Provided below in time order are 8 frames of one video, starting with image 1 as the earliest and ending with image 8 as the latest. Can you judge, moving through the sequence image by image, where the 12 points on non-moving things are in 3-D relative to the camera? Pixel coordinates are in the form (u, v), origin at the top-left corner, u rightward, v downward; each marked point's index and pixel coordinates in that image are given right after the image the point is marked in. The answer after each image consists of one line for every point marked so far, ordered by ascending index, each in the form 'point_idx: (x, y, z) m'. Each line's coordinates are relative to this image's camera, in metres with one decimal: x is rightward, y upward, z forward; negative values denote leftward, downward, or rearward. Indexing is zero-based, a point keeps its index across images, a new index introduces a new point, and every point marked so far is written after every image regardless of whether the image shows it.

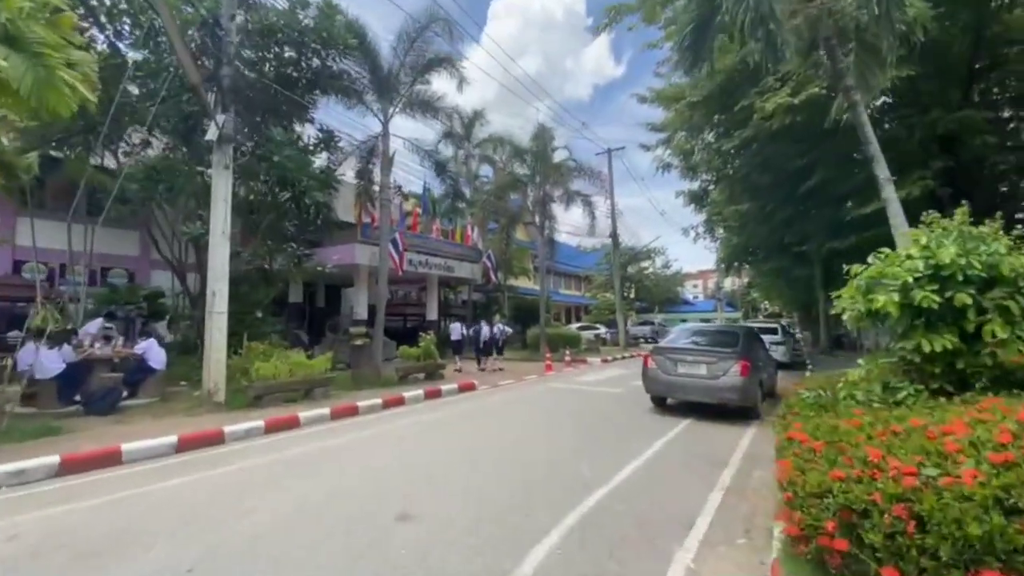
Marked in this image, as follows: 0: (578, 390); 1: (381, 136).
0: (+2.0, -3.0, +13.7) m
1: (-4.4, +5.3, +15.8) m
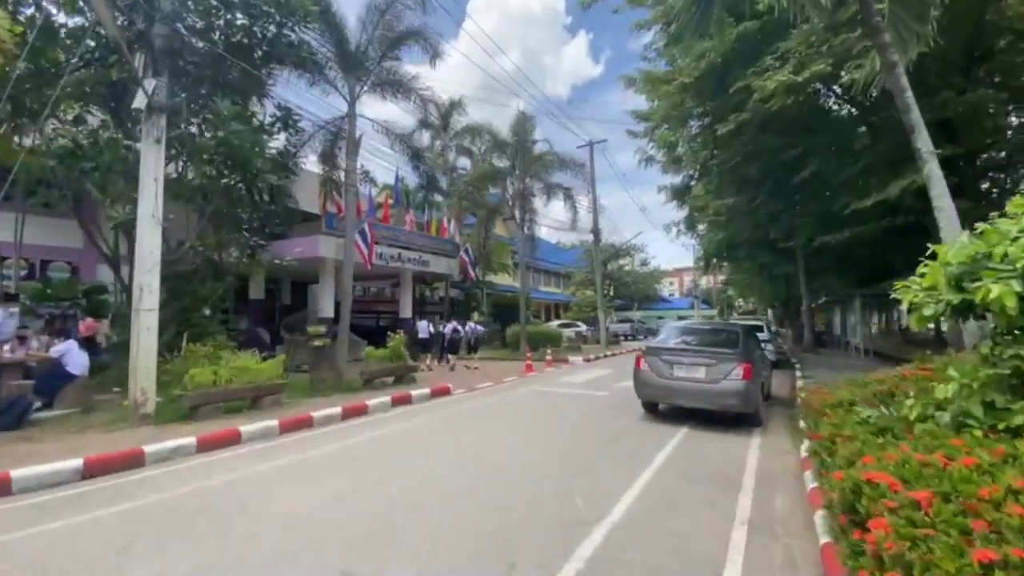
0: (+1.4, -2.9, +12.7) m
1: (-5.1, +5.4, +14.5) m
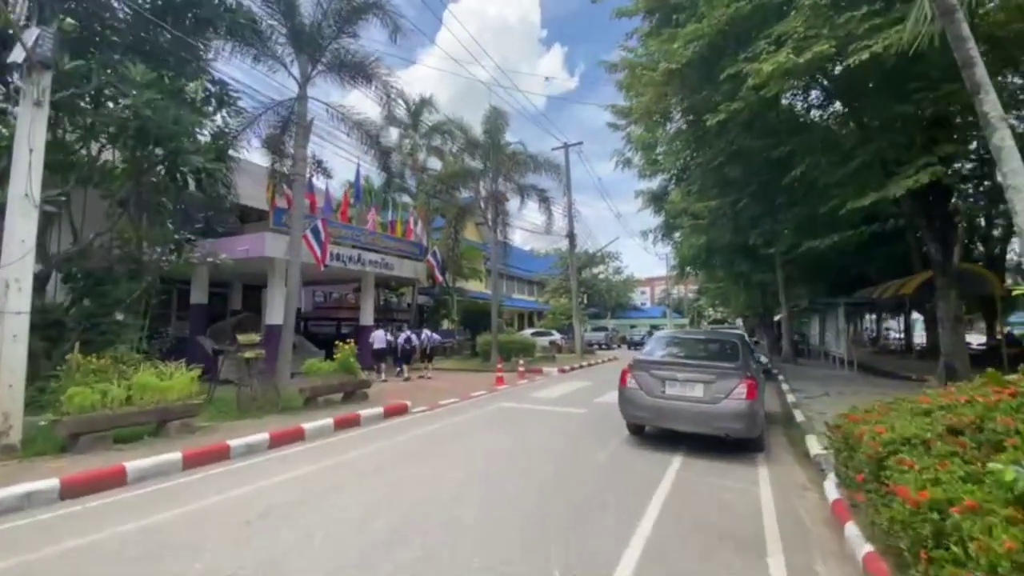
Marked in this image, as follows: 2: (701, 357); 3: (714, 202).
0: (+0.6, -3.0, +11.3) m
1: (-5.9, +5.3, +12.9) m
2: (+3.5, -1.3, +8.5) m
3: (+7.4, +3.2, +17.0) m
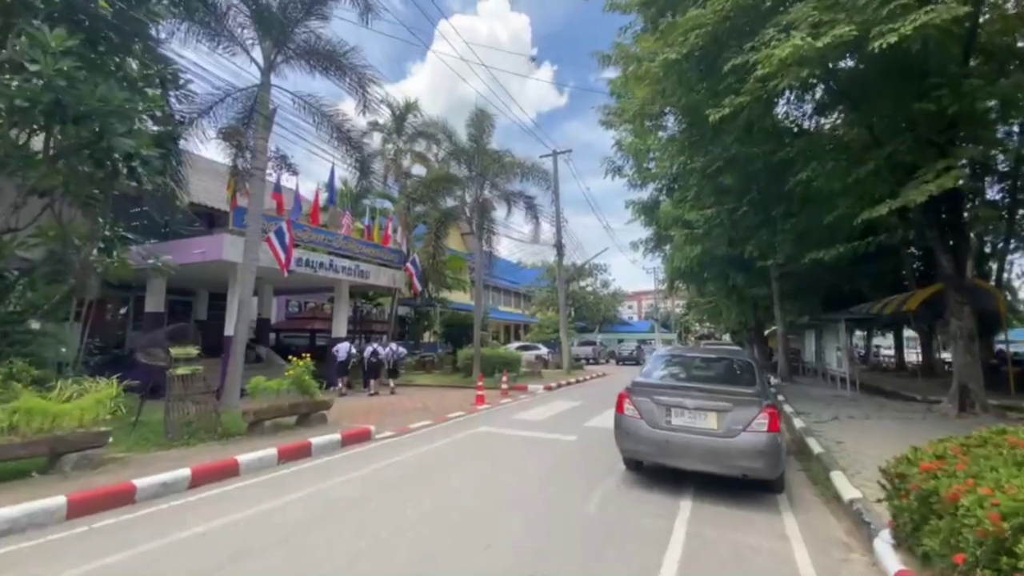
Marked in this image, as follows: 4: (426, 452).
0: (+0.1, -3.2, +10.1) m
1: (-6.3, +5.1, +11.7) m
2: (+3.1, -1.5, +7.4) m
3: (+6.9, +2.7, +16.1) m
4: (-1.6, -3.1, +8.7) m
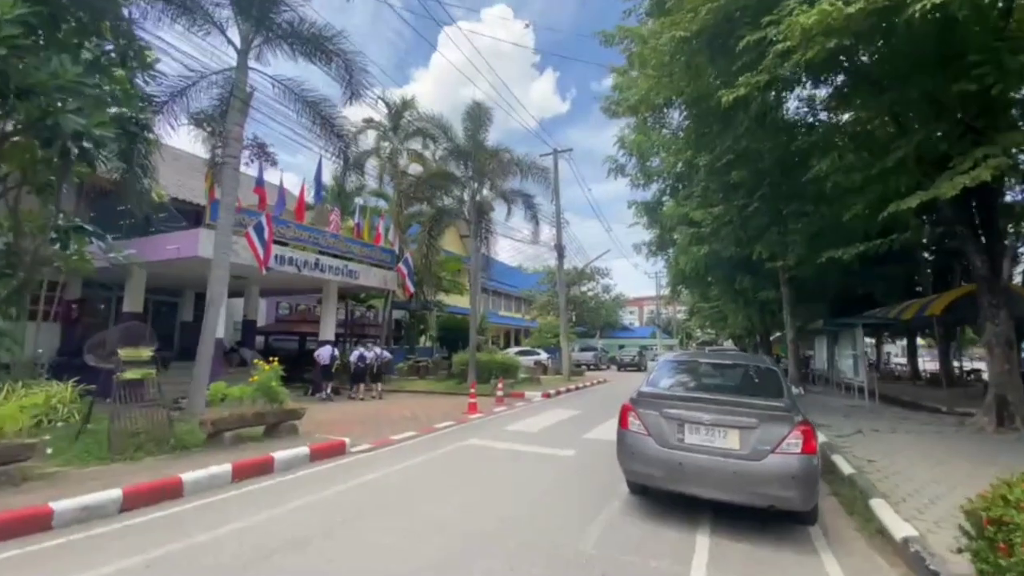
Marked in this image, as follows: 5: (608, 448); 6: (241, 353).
0: (-0.1, -3.2, +9.1) m
1: (-6.4, +5.2, +10.9) m
2: (+3.0, -1.4, +6.4) m
3: (+6.8, +2.6, +15.2) m
4: (-1.8, -3.0, +7.8) m
5: (+1.9, -3.2, +9.1) m
6: (-11.3, -2.7, +19.2) m
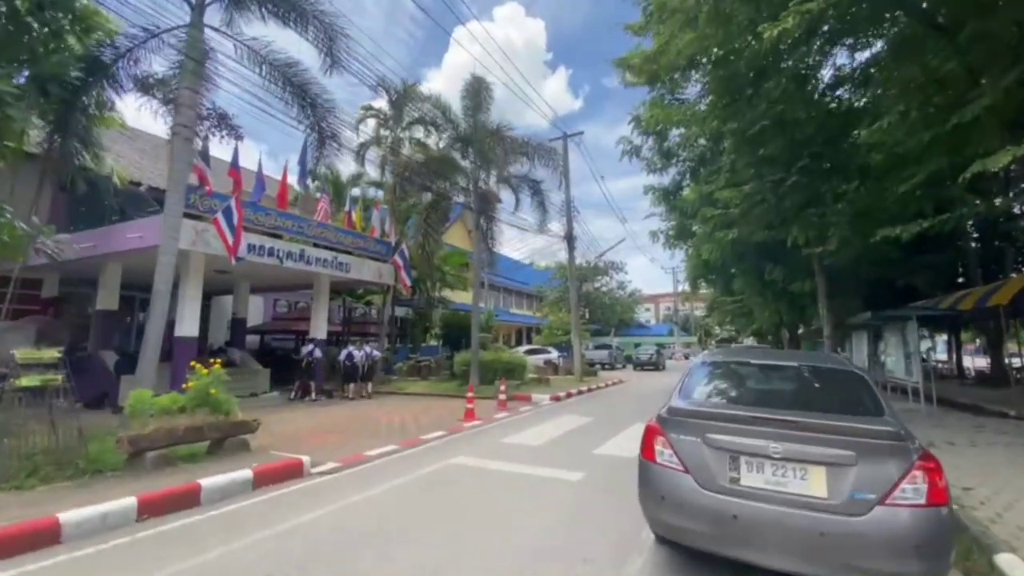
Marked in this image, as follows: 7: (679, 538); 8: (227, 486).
0: (-0.1, -2.9, +7.6) m
1: (-6.5, +5.4, +9.5) m
2: (+2.8, -1.2, +4.8) m
3: (+6.8, +2.9, +13.4) m
4: (-1.9, -2.8, +6.3) m
5: (+1.8, -2.9, +7.5) m
6: (-11.1, -2.6, +18.0) m
7: (+1.3, -1.9, +3.5) m
8: (-3.7, -2.6, +6.0) m
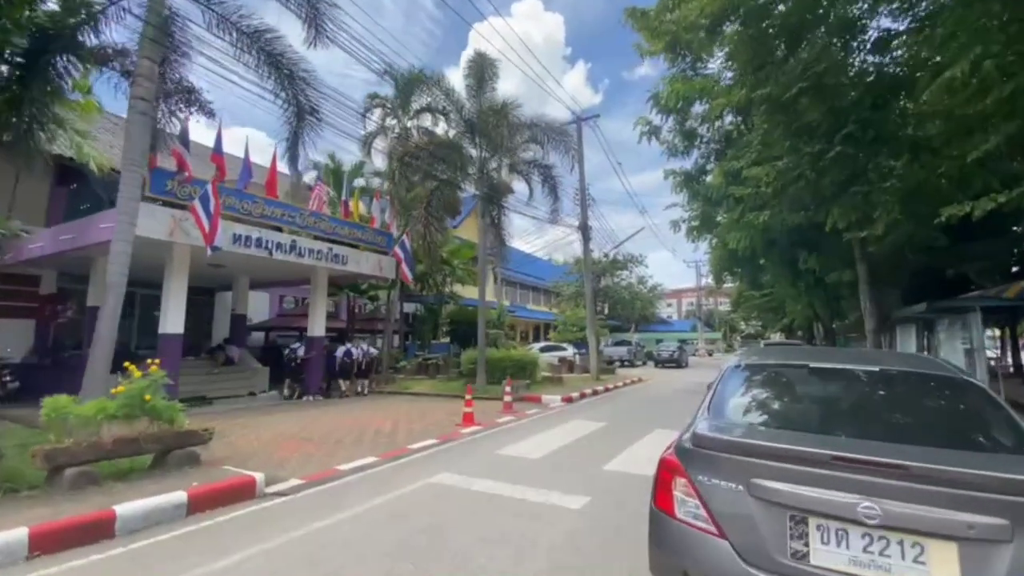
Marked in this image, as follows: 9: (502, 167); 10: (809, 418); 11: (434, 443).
0: (-0.2, -2.8, +6.4) m
1: (-6.6, +5.5, +8.5) m
2: (+2.6, -1.0, +3.5) m
3: (+6.9, +3.2, +11.9) m
4: (-2.0, -2.6, +5.2) m
5: (+1.7, -2.7, +6.3) m
6: (-10.7, -2.4, +17.3) m
7: (+1.0, -1.7, +2.3) m
8: (-3.9, -2.4, +5.0) m
9: (-0.5, +5.0, +19.0) m
10: (+2.3, -1.0, +3.5) m
11: (-1.5, -3.0, +8.8) m
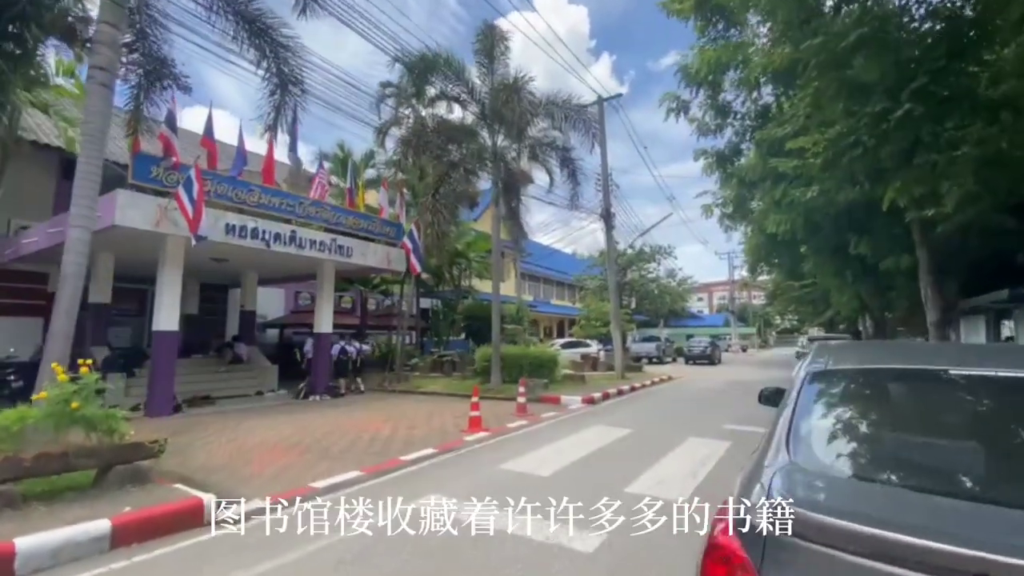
0: (-0.2, -2.6, +5.3) m
1: (-6.5, +5.7, +7.7) m
2: (+2.4, -0.8, +2.2) m
3: (+7.2, +3.5, +10.3) m
4: (-2.1, -2.5, +4.2) m
5: (+1.7, -2.5, +5.0) m
6: (-10.1, -2.2, +16.8) m
7: (+0.8, -1.6, +1.1) m
8: (-3.9, -2.3, +4.1) m
9: (+0.2, +5.3, +17.8) m
10: (+2.1, -0.8, +2.3) m
11: (-1.3, -2.8, +7.7) m
